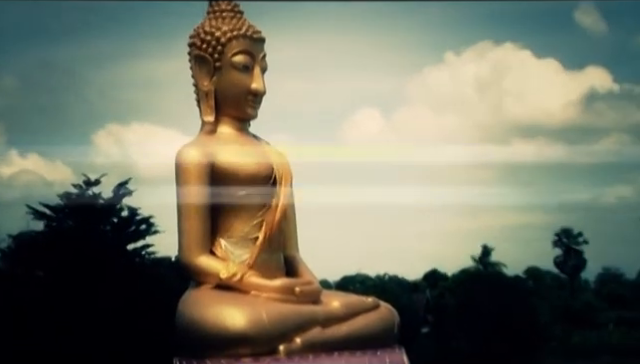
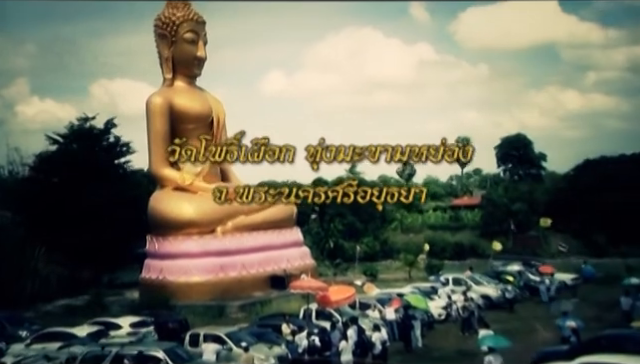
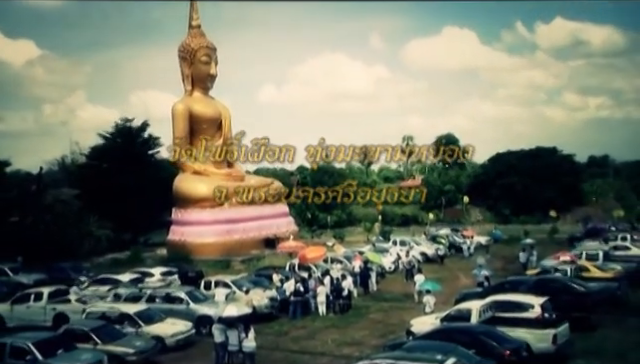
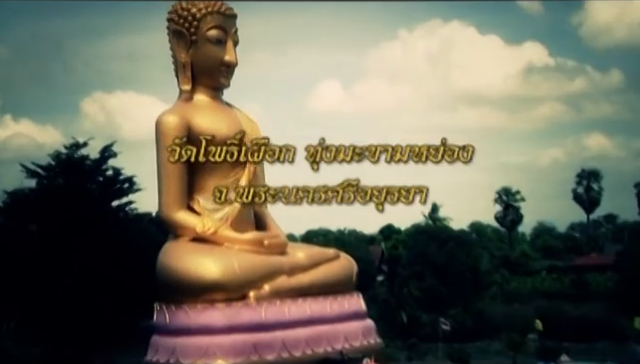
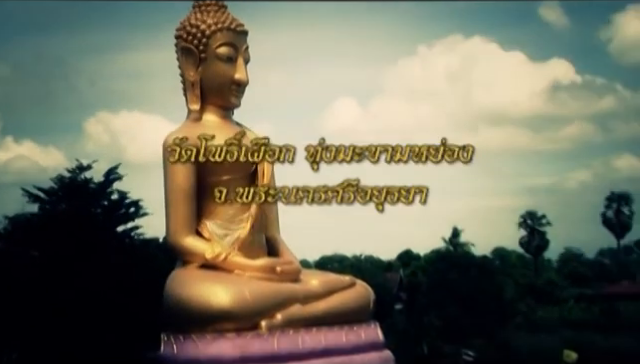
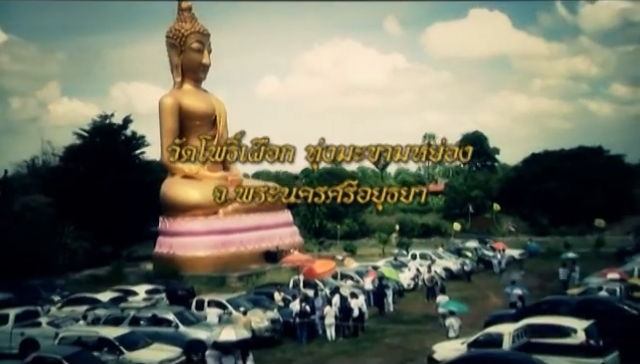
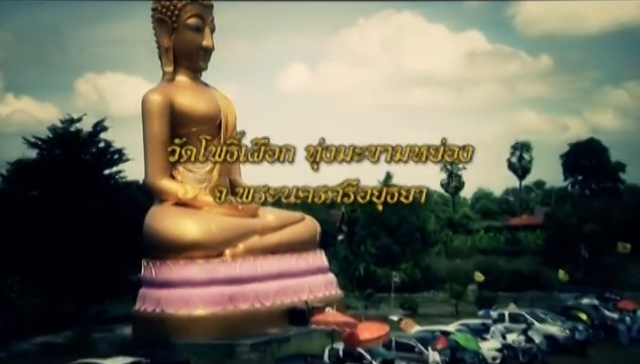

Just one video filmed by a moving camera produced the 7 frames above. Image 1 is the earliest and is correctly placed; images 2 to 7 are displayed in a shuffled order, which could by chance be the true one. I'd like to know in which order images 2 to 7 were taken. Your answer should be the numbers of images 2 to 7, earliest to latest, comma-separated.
5, 4, 7, 2, 6, 3
